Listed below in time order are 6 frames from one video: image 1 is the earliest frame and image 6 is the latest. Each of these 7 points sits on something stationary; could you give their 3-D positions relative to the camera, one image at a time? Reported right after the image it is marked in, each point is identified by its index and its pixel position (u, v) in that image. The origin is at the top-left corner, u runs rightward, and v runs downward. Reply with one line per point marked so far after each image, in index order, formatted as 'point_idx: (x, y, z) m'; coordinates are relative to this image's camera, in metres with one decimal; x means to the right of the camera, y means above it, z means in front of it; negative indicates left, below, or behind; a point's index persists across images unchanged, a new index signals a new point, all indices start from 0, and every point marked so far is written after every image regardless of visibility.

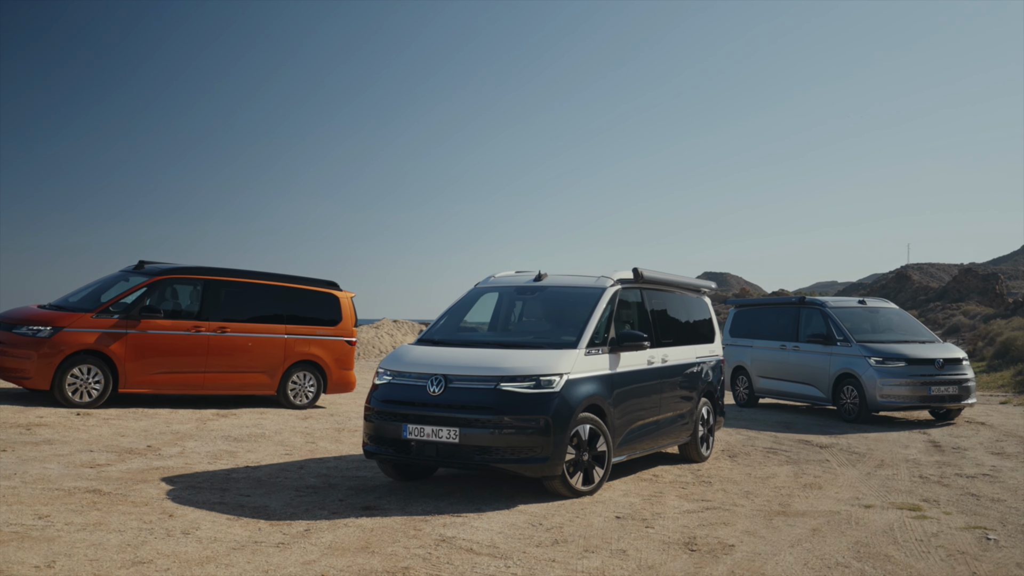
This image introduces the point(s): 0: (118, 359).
0: (-6.0, -1.1, +10.9) m
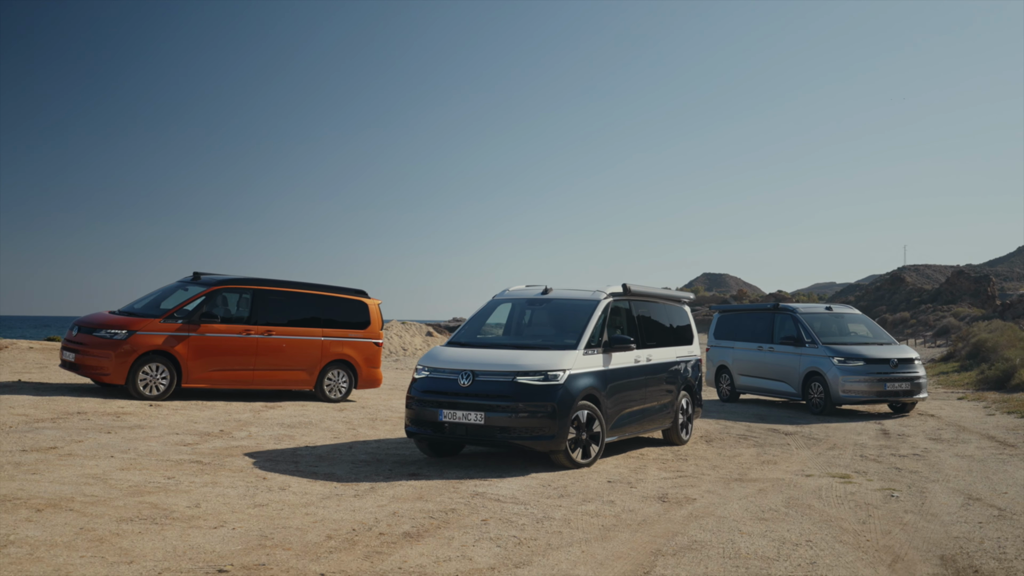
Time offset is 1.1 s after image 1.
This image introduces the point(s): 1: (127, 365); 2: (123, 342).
0: (-5.8, -1.2, +12.6) m
1: (-6.6, -1.3, +12.3) m
2: (-6.7, -0.9, +12.2) m
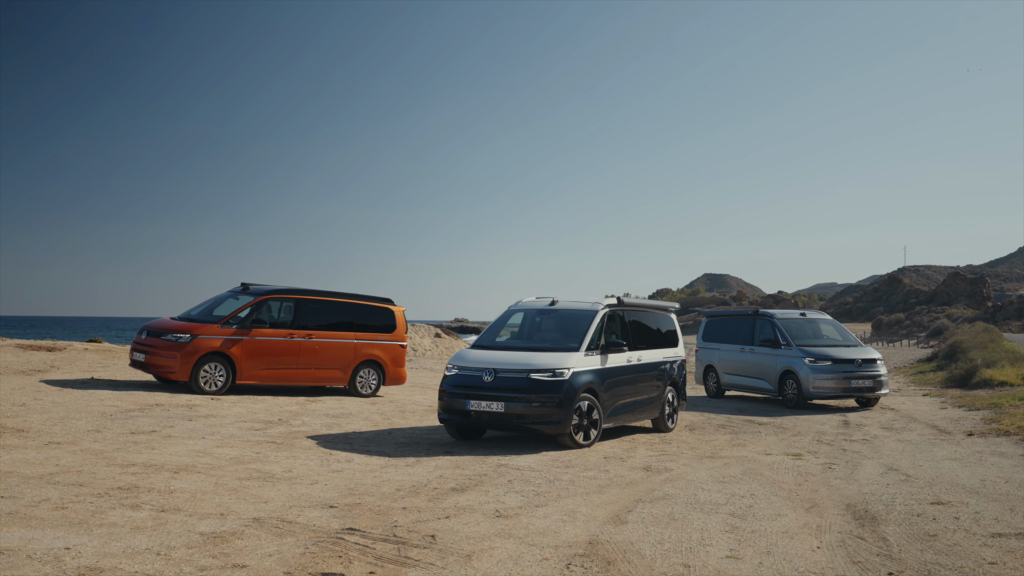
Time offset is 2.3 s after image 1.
0: (-5.6, -1.4, +14.6) m
1: (-6.4, -1.5, +14.2) m
2: (-6.4, -1.1, +14.2) m
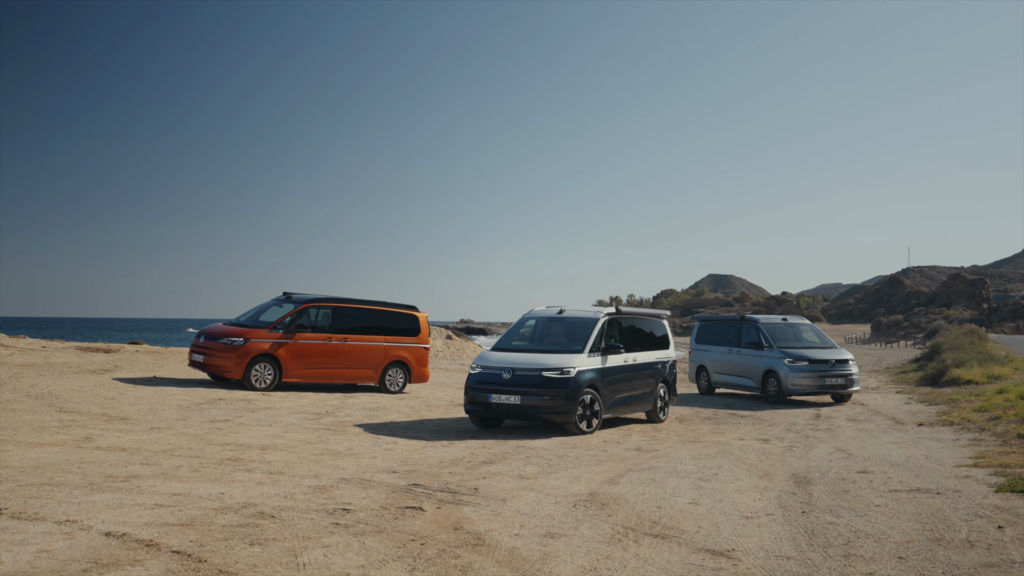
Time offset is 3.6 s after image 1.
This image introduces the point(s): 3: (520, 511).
0: (-5.3, -1.7, +16.6) m
1: (-6.1, -1.7, +16.2) m
2: (-6.2, -1.3, +16.2) m
3: (+0.1, -2.0, +6.5) m
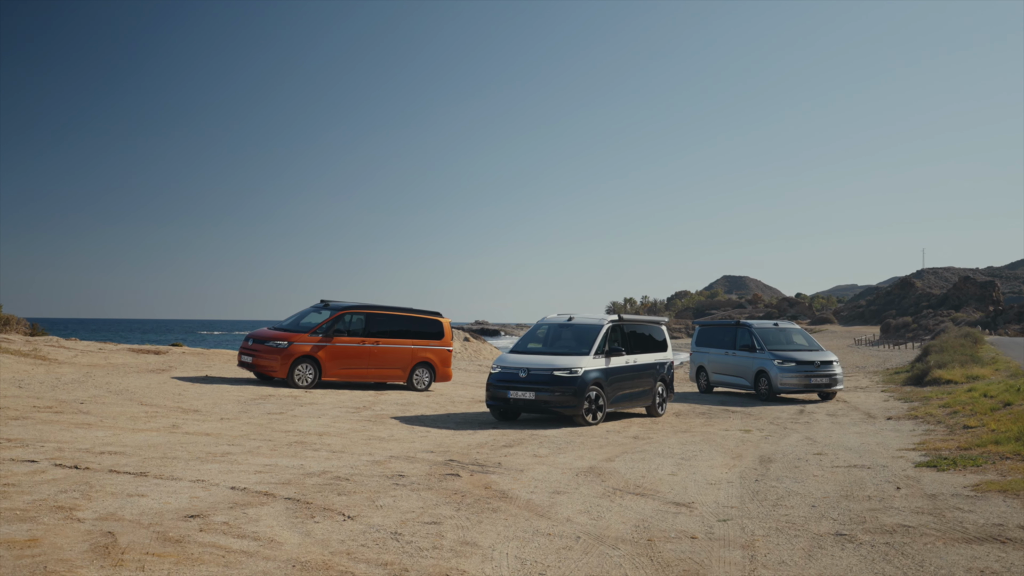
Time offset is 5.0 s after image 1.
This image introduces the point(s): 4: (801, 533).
0: (-4.9, -1.9, +18.6) m
1: (-5.7, -2.0, +18.2) m
2: (-5.8, -1.6, +18.2) m
3: (+0.3, -2.2, +8.4) m
4: (+2.4, -2.1, +6.0) m
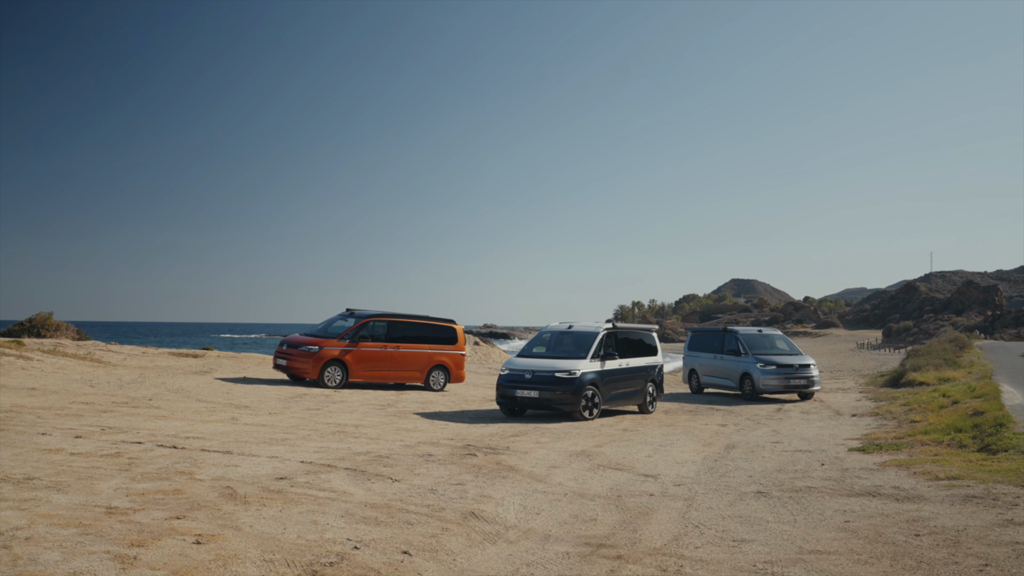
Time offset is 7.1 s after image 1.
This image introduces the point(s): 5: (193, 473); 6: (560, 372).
0: (-4.7, -2.2, +20.8) m
1: (-5.5, -2.3, +20.4) m
2: (-5.6, -1.9, +20.4) m
3: (+0.4, -2.5, +10.5) m
4: (+2.5, -2.3, +8.1) m
5: (-3.8, -2.2, +8.5) m
6: (+1.1, -1.9, +16.1) m
